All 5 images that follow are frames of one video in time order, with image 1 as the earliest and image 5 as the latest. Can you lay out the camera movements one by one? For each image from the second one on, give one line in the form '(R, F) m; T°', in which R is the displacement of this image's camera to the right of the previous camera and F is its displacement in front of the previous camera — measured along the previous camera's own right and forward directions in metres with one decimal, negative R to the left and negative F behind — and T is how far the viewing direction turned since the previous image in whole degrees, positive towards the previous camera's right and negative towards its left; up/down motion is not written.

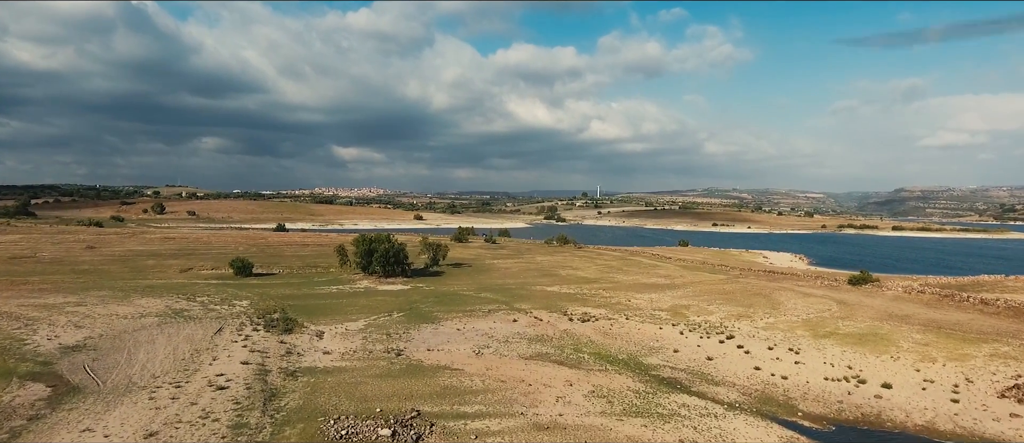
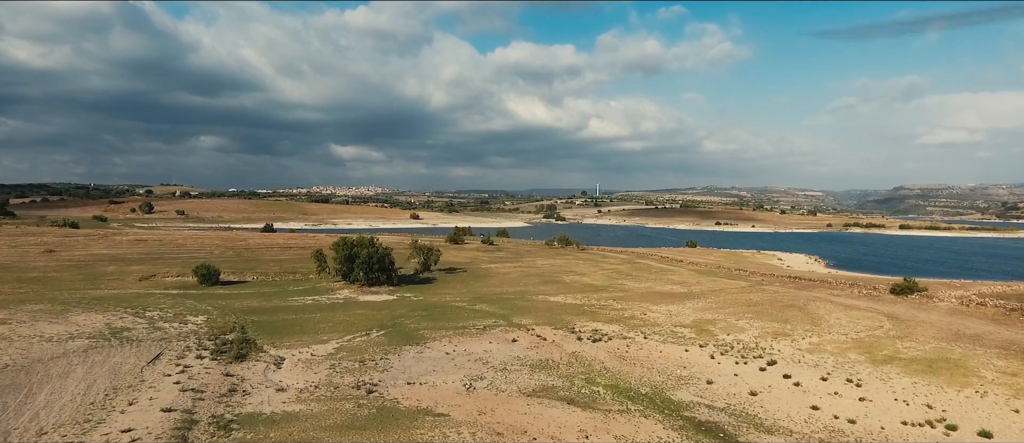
(0.0, +4.2) m; 0°
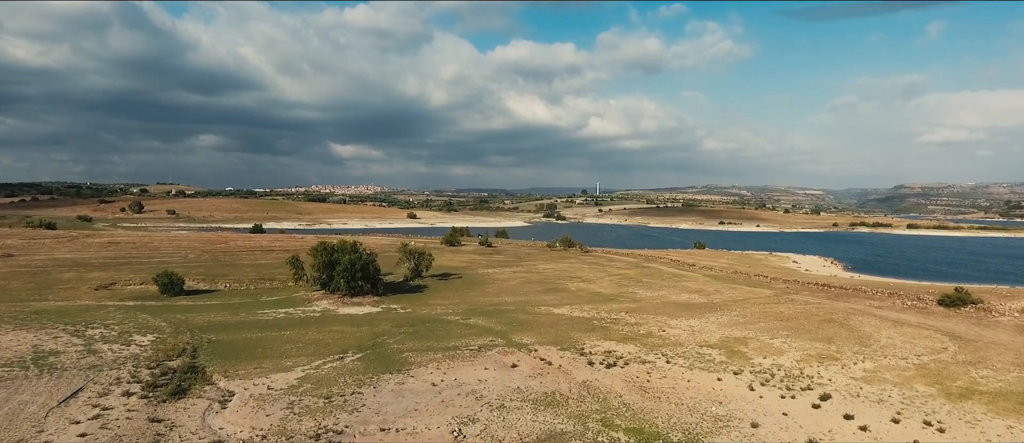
(0.0, +3.7) m; 0°
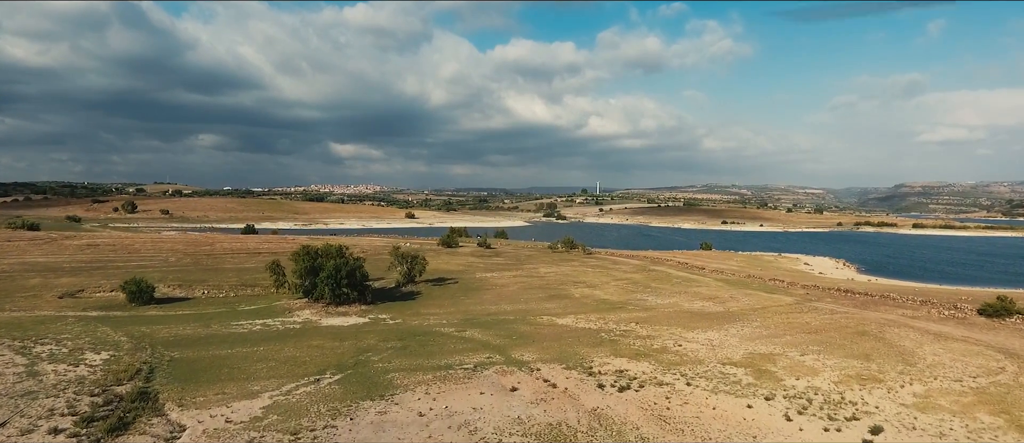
(0.0, +2.5) m; 0°
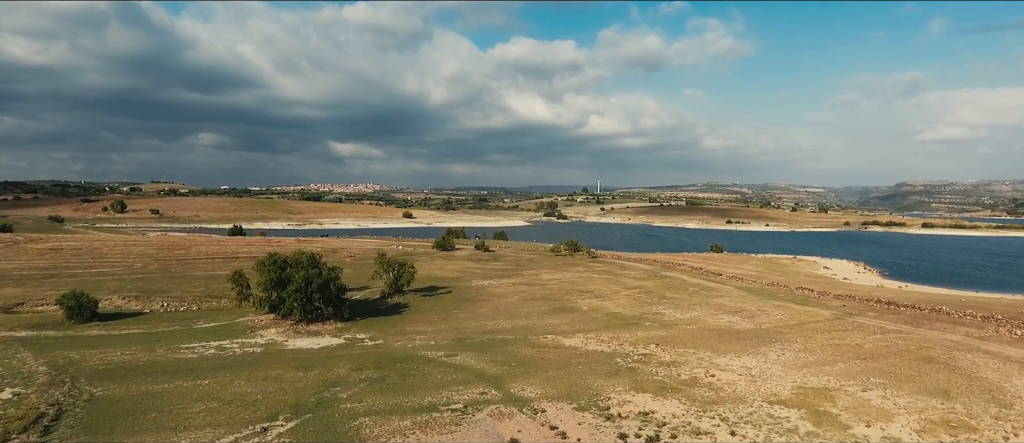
(0.0, +3.9) m; 0°
